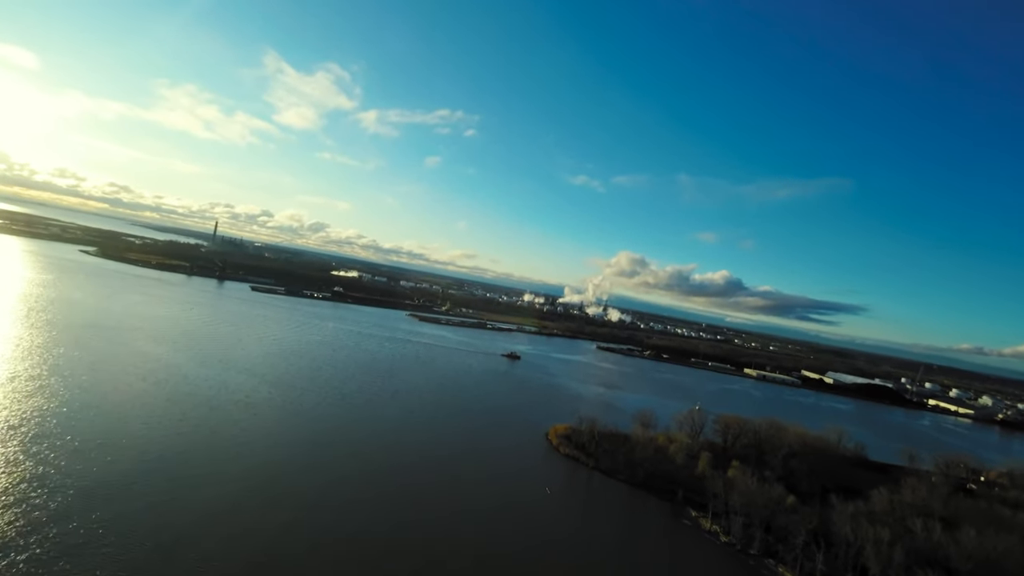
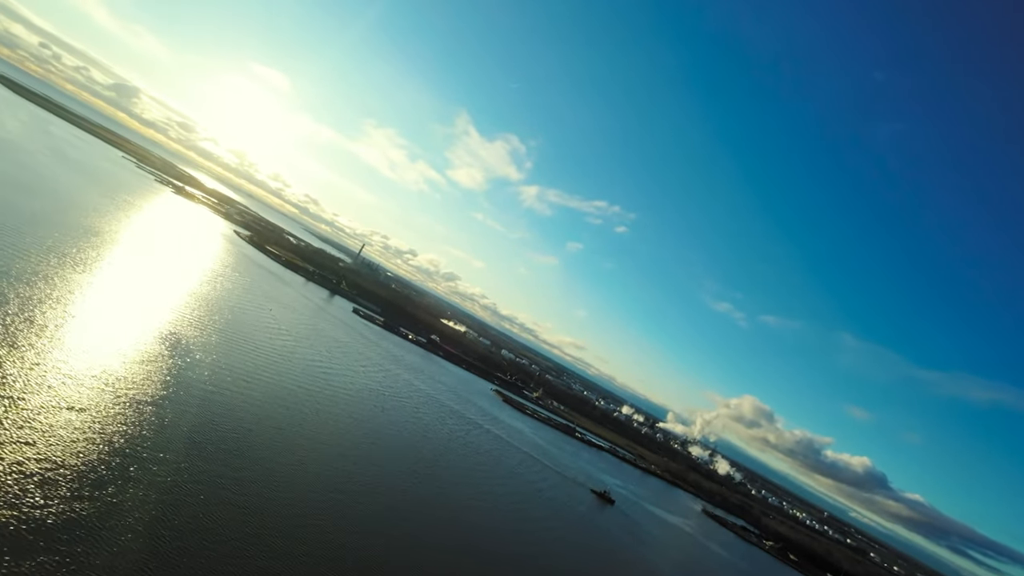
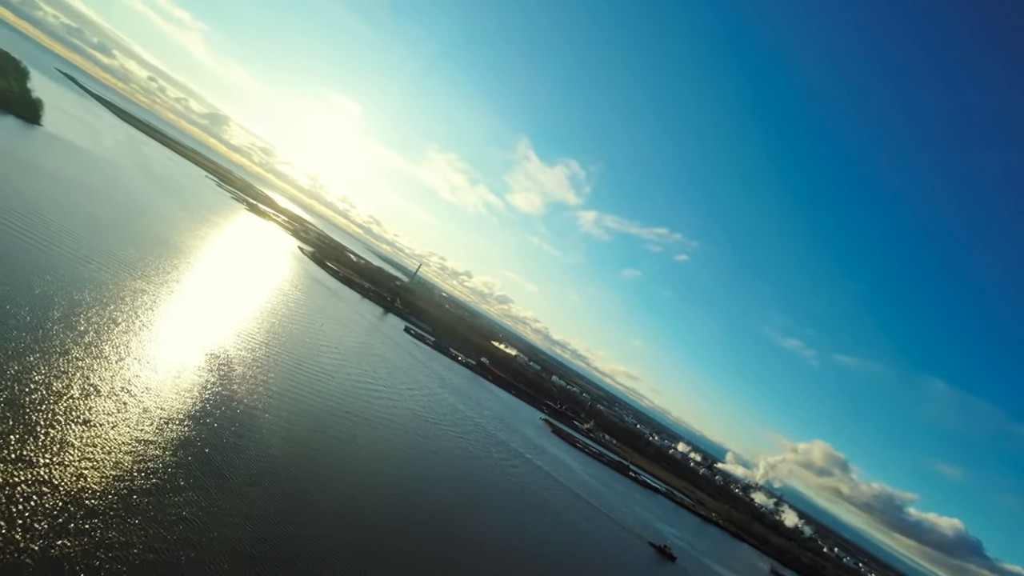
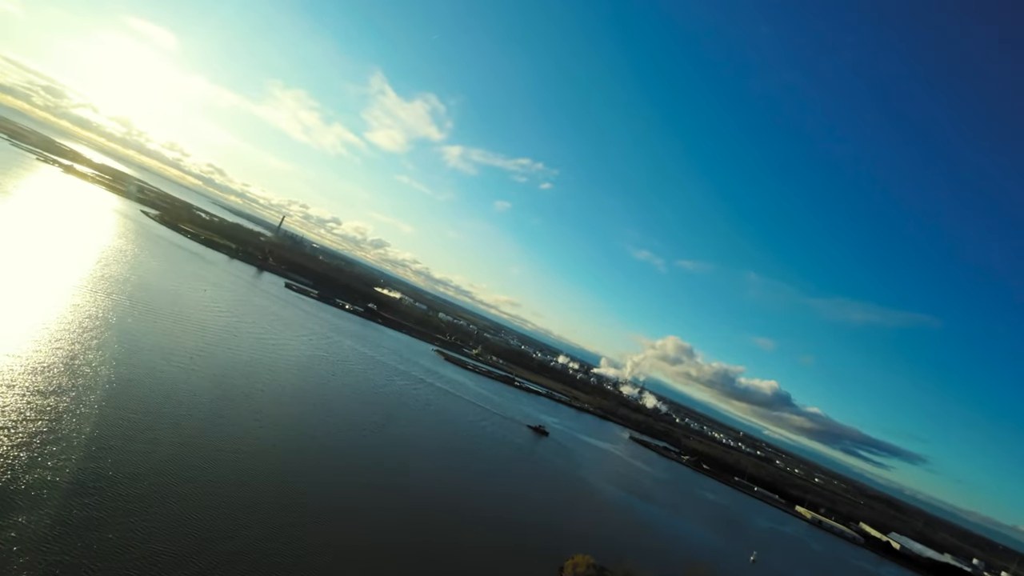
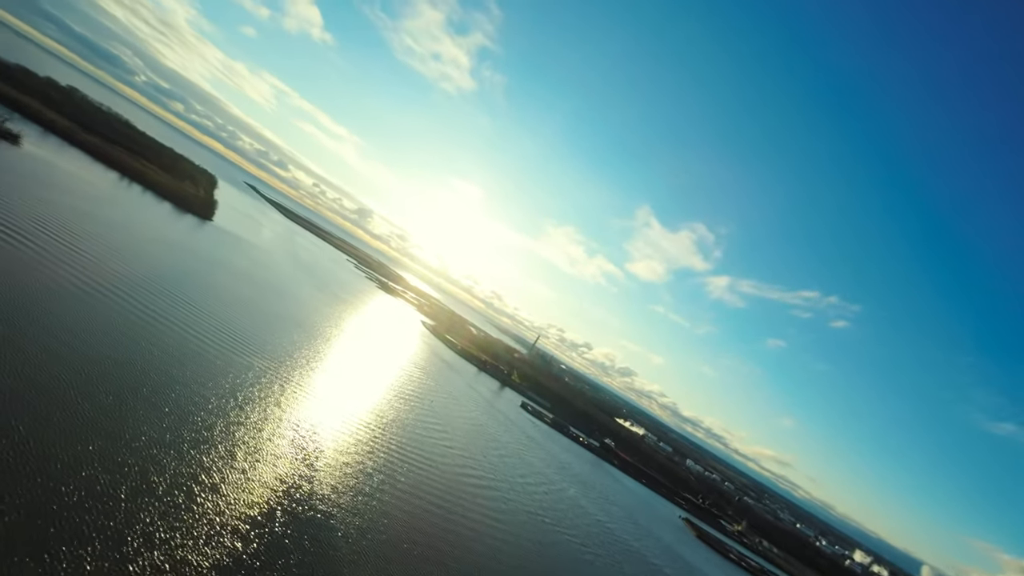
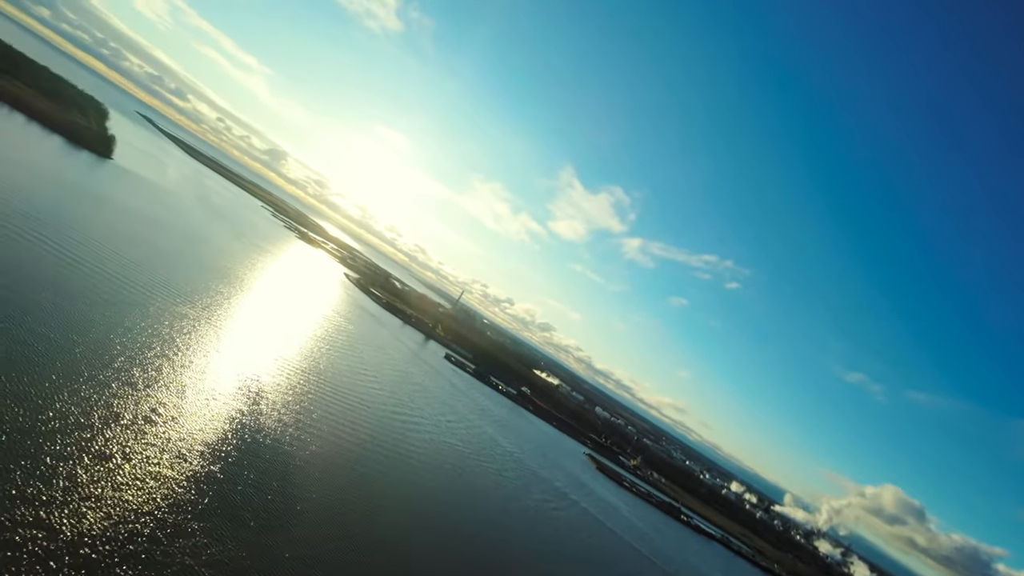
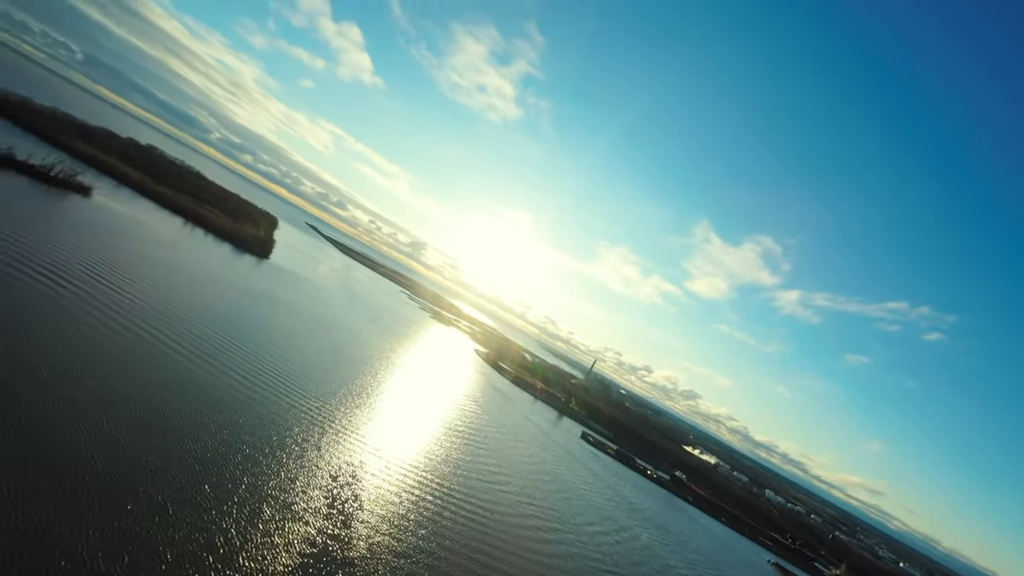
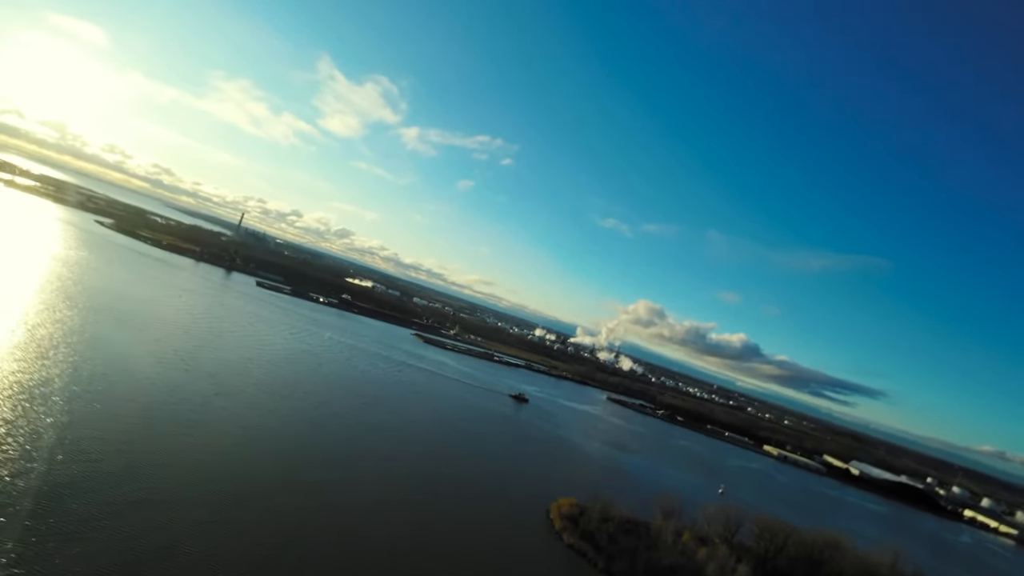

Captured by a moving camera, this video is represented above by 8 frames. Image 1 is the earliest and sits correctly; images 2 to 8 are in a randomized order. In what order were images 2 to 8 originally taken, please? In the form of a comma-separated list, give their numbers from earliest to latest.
8, 4, 2, 3, 6, 5, 7
